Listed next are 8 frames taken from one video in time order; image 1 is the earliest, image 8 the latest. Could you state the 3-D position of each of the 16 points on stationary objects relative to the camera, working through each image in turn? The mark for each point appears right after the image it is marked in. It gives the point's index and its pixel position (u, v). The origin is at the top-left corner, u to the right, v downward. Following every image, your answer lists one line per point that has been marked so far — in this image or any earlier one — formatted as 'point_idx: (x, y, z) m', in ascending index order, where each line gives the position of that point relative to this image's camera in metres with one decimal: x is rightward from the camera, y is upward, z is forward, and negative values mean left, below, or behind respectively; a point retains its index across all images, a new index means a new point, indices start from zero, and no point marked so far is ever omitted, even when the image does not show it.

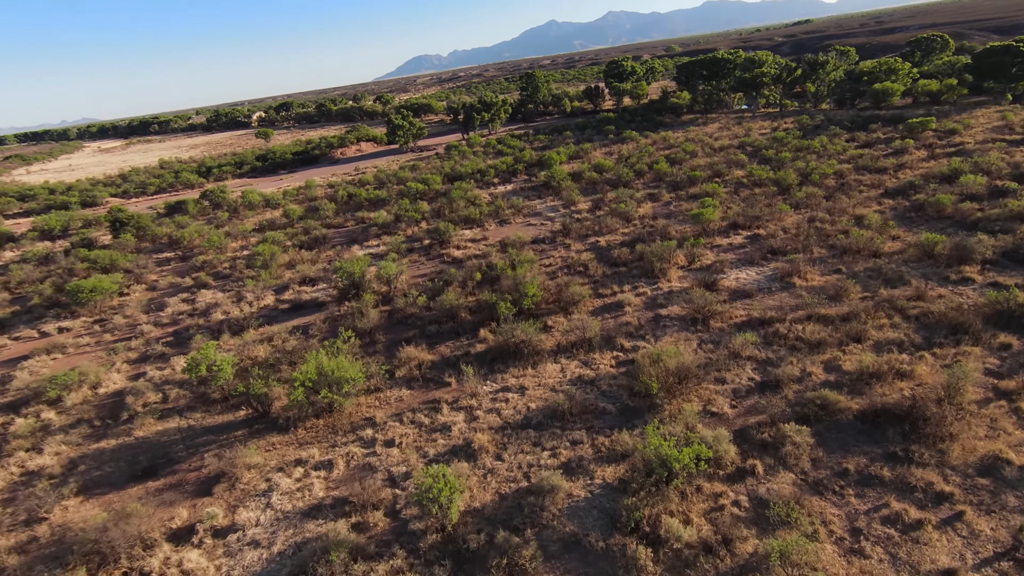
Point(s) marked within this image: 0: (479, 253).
0: (-1.1, +1.2, +18.1) m
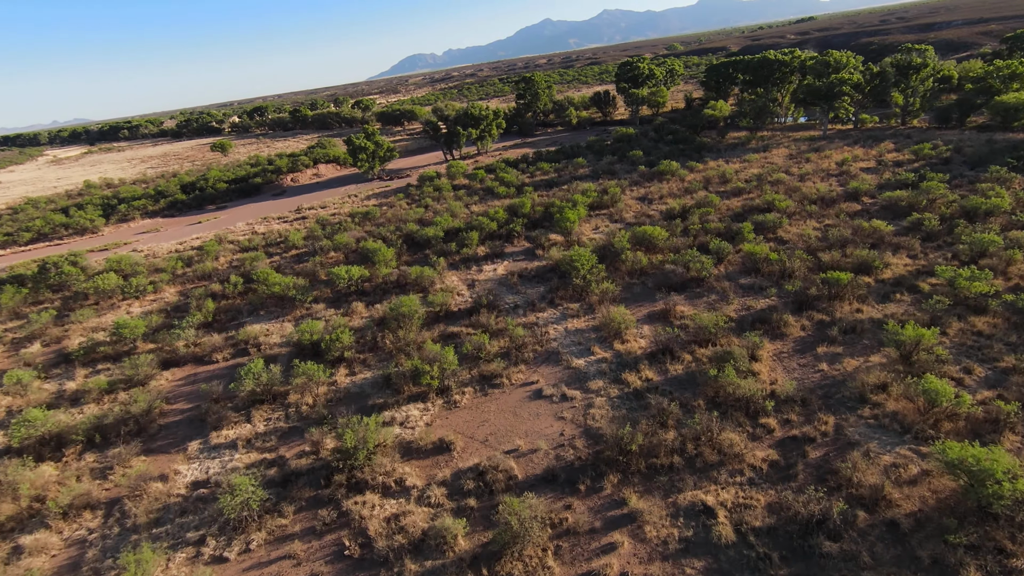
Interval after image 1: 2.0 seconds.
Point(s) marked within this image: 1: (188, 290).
0: (-1.3, -3.7, +7.7) m
1: (-12.1, -0.1, +19.2) m
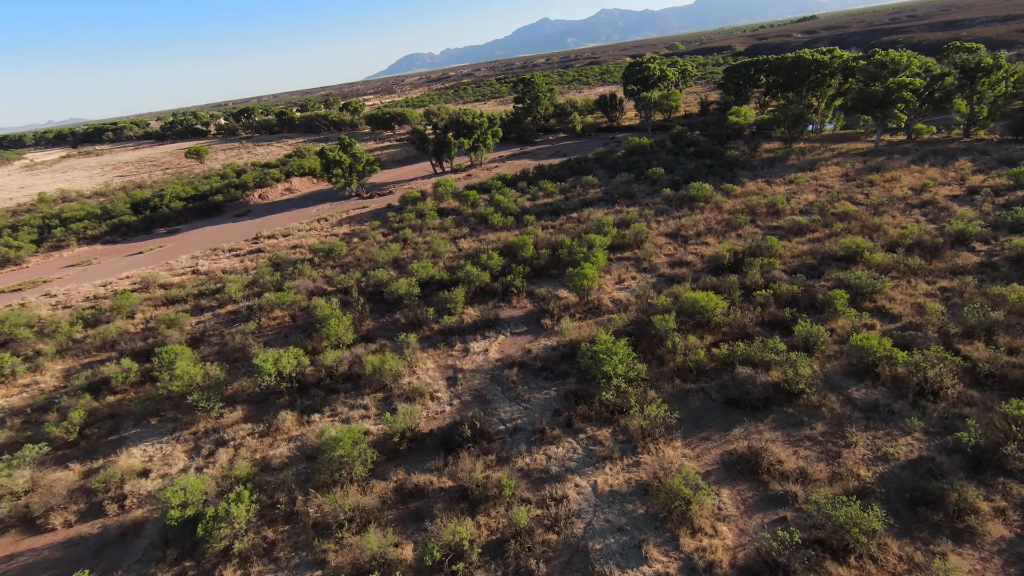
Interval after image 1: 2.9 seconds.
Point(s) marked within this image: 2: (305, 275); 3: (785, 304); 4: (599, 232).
0: (-1.3, -5.9, +2.8) m
1: (-12.2, -2.3, +14.2) m
2: (-7.6, +0.5, +18.8) m
3: (+6.8, -0.4, +12.7) m
4: (+3.3, +2.1, +19.1) m
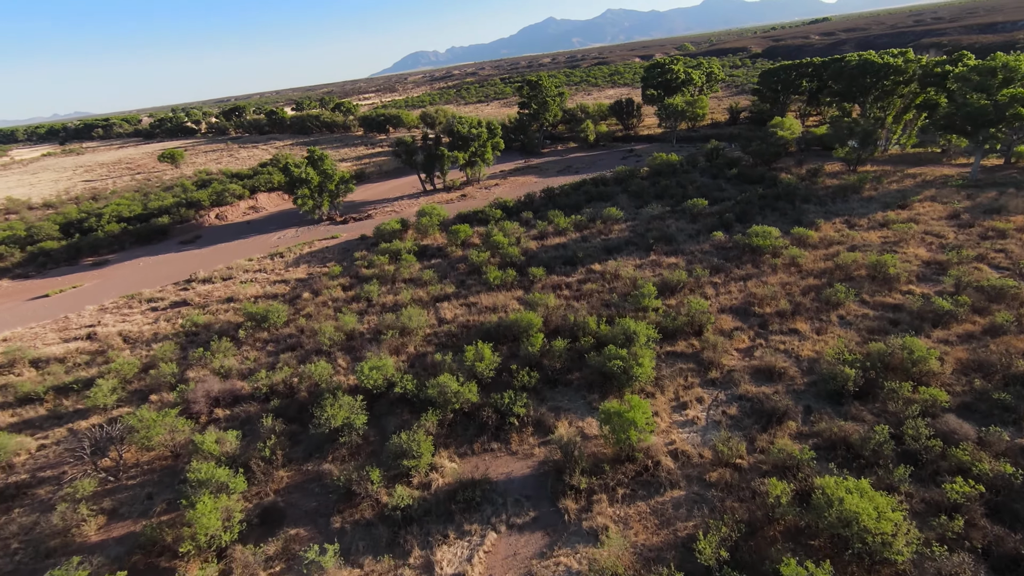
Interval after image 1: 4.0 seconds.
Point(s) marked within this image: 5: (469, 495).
0: (-1.4, -8.4, -2.8) m
1: (-12.2, -4.6, +8.7) m
2: (-7.6, -1.9, +13.2) m
3: (+6.7, -3.0, +7.1) m
4: (+3.3, -0.5, +13.5) m
5: (-0.7, -3.4, +8.4) m
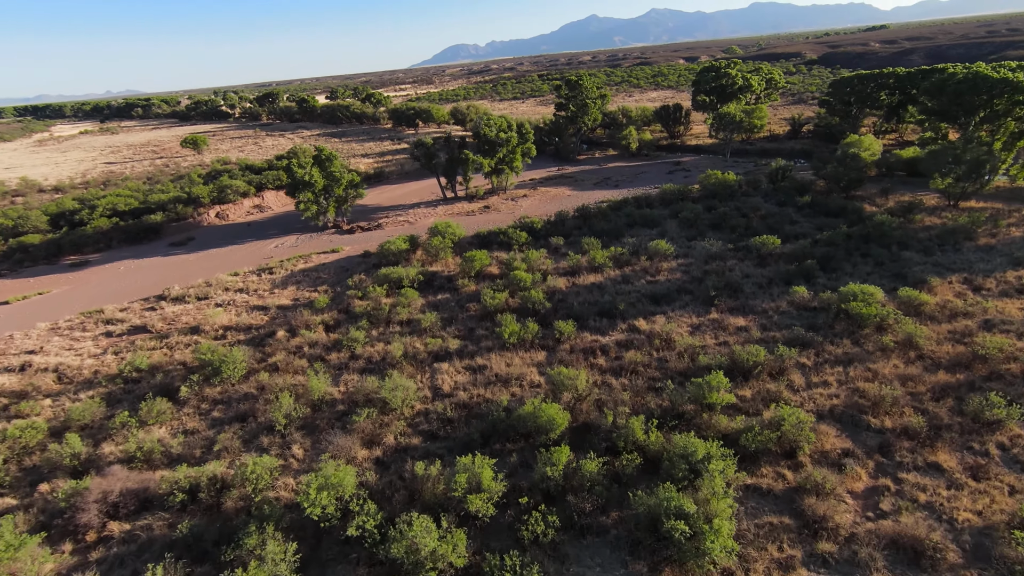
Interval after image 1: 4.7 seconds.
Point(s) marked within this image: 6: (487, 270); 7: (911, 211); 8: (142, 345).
0: (-2.4, -9.9, -6.1) m
1: (-12.4, -5.4, +5.8) m
2: (-7.4, -2.9, +10.1) m
3: (+6.6, -4.9, +3.3) m
4: (+3.6, -2.2, +9.8) m
5: (-0.8, -4.9, +5.0) m
6: (-0.8, +0.7, +17.5) m
7: (+15.5, +3.0, +19.9) m
8: (-10.7, -1.6, +14.7) m
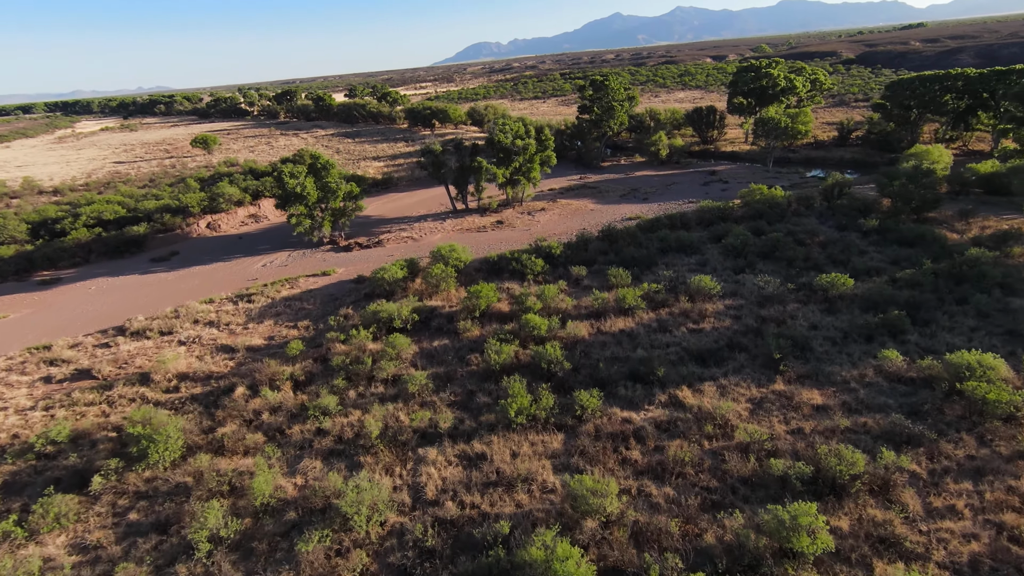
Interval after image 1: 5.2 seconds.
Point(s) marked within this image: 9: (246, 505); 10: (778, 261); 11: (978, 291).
0: (-3.1, -11.1, -8.8) m
1: (-12.5, -6.4, +3.5) m
2: (-7.3, -4.0, +7.6) m
3: (+6.3, -6.3, +0.3) m
4: (+3.6, -3.4, +6.9) m
5: (-1.0, -6.1, +2.3) m
6: (-0.5, -0.5, +14.7) m
7: (+15.9, +1.5, +16.6) m
8: (-10.4, -2.6, +12.3) m
9: (-4.4, -3.5, +8.4) m
10: (+8.6, +0.9, +16.6) m
11: (+12.4, -0.1, +13.6) m
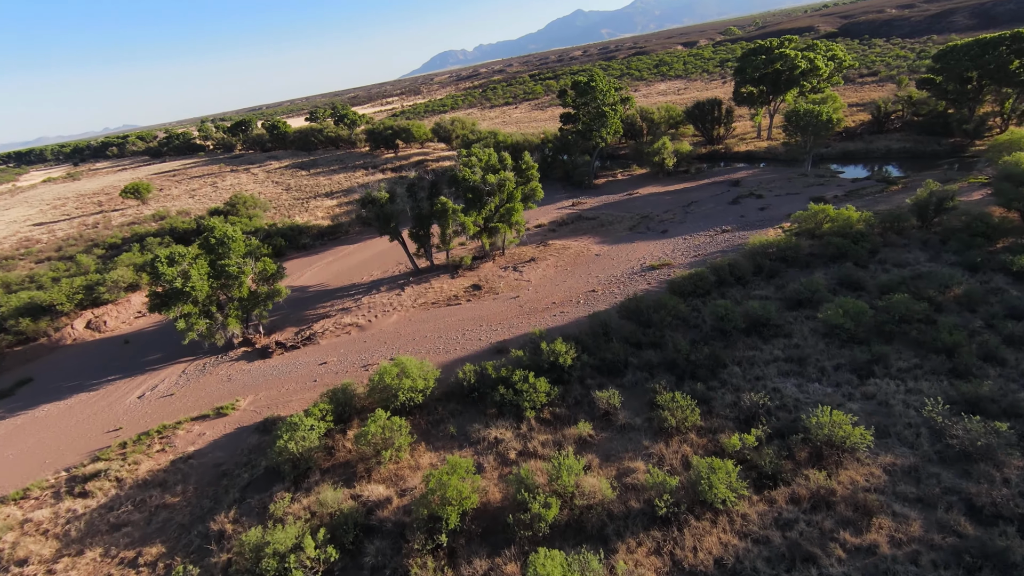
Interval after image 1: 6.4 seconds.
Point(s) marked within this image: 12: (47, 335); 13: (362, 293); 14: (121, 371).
0: (-1.6, -14.1, -15.3) m
1: (-11.7, -10.4, -3.2) m
2: (-6.9, -7.6, +1.0) m
3: (+7.1, -8.4, -6.0) m
4: (+4.0, -5.9, +0.6) m
5: (-0.3, -9.0, -4.1) m
6: (-0.6, -3.5, +8.4) m
7: (+15.5, +0.1, +10.5) m
8: (-10.2, -6.5, +5.7) m
9: (-4.0, -6.8, +2.0) m
10: (+8.3, -1.2, +10.4) m
11: (+12.2, -1.7, +7.5) m
12: (-16.9, -1.7, +18.8) m
13: (-5.6, 0.0, +19.2) m
14: (-12.4, -2.6, +16.4) m
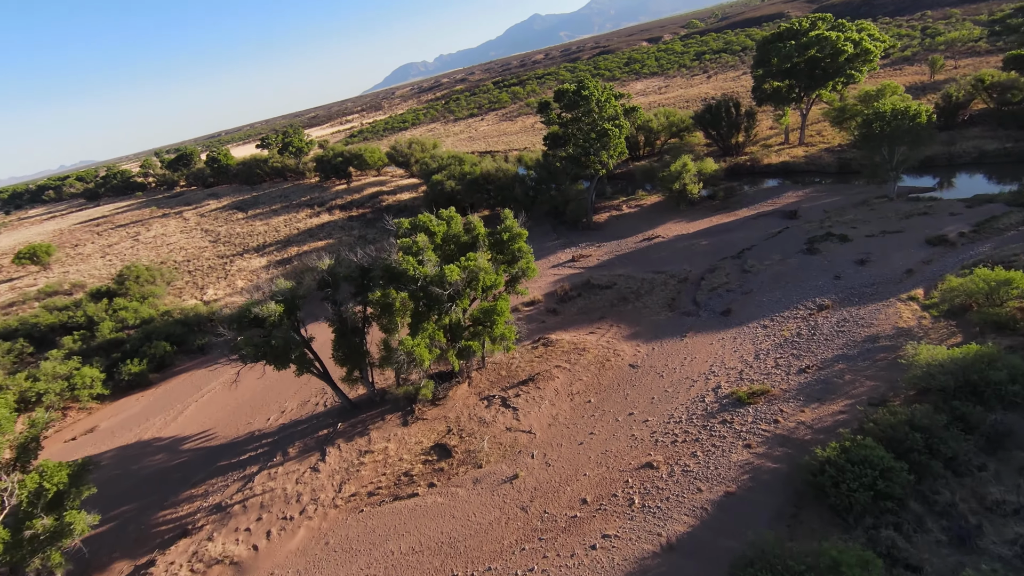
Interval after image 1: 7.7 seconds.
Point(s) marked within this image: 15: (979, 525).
0: (+0.6, -17.0, -22.7) m
1: (-10.2, -14.4, -10.9) m
2: (-5.8, -11.2, -6.5) m
3: (+8.4, -10.8, -13.0) m
4: (+4.9, -8.7, -6.5) m
5: (+1.1, -12.0, -11.4) m
6: (-0.1, -6.7, +1.1) m
7: (+15.5, -1.8, +3.9) m
8: (-9.4, -10.5, -1.9) m
9: (-3.0, -10.2, -5.5) m
10: (+8.5, -3.7, +3.5) m
11: (+12.5, -3.9, +0.7) m
12: (-16.9, -6.4, +10.9) m
13: (-5.9, -3.8, +11.7) m
14: (-12.3, -7.0, +8.6) m
15: (+6.0, -2.7, +6.6) m
